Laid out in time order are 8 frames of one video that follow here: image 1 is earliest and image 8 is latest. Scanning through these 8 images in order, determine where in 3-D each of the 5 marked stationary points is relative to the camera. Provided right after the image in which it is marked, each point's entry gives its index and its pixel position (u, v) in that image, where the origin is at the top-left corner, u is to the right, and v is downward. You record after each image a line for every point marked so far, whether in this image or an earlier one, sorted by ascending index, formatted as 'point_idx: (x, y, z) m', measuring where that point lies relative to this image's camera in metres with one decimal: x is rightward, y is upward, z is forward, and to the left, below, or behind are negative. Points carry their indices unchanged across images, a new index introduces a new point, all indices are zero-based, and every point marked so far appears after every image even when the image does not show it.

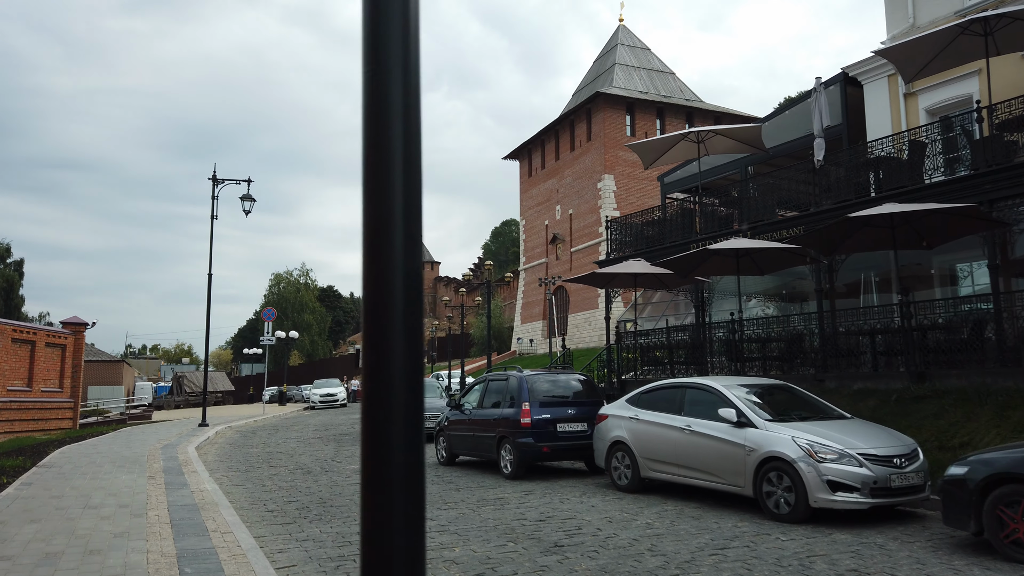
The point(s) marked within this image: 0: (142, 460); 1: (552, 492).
0: (-6.8, -3.2, +13.9) m
1: (+0.6, -2.8, +10.3) m
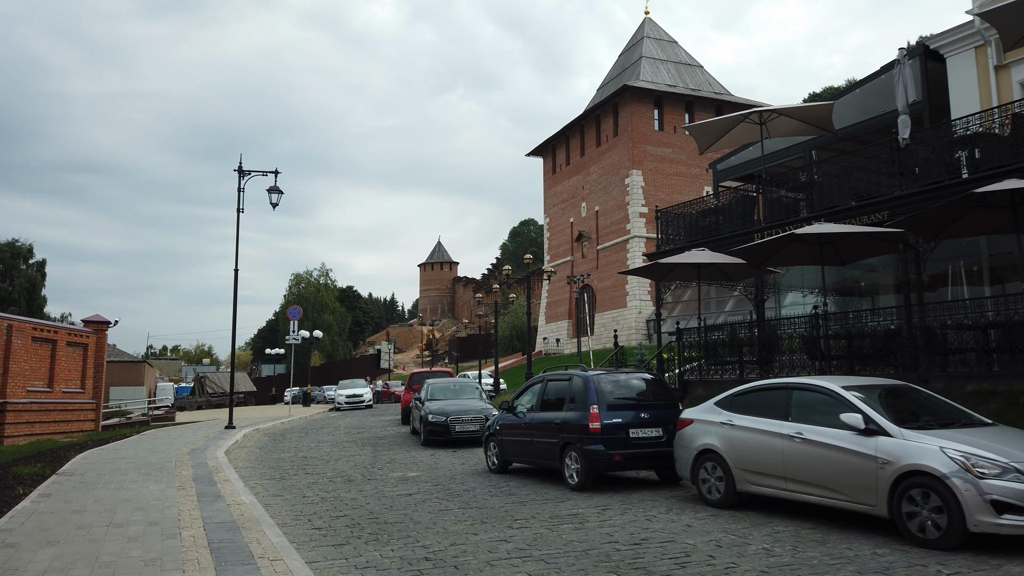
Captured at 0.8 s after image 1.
0: (-5.8, -3.0, +12.9) m
1: (+1.5, -2.6, +9.1) m
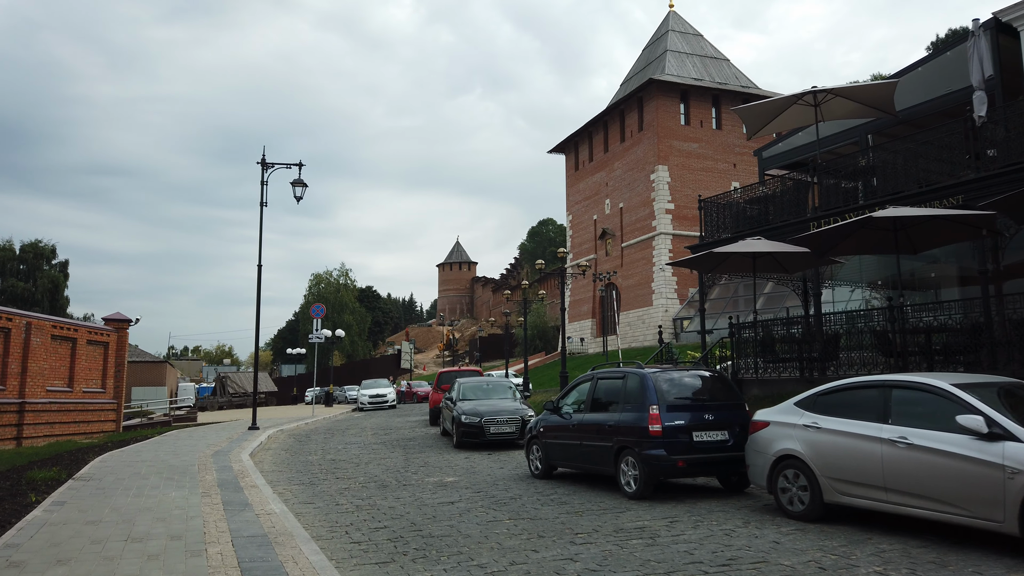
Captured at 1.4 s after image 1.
0: (-5.1, -2.9, +12.1) m
1: (+2.1, -2.5, +8.1) m
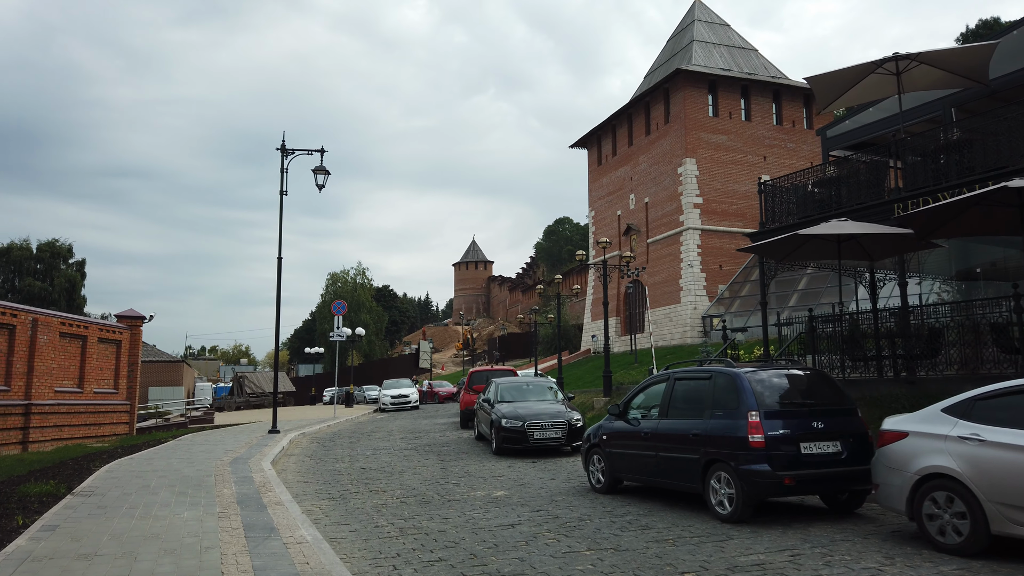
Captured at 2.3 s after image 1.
0: (-4.3, -2.8, +10.7) m
1: (+2.8, -2.3, +6.6) m
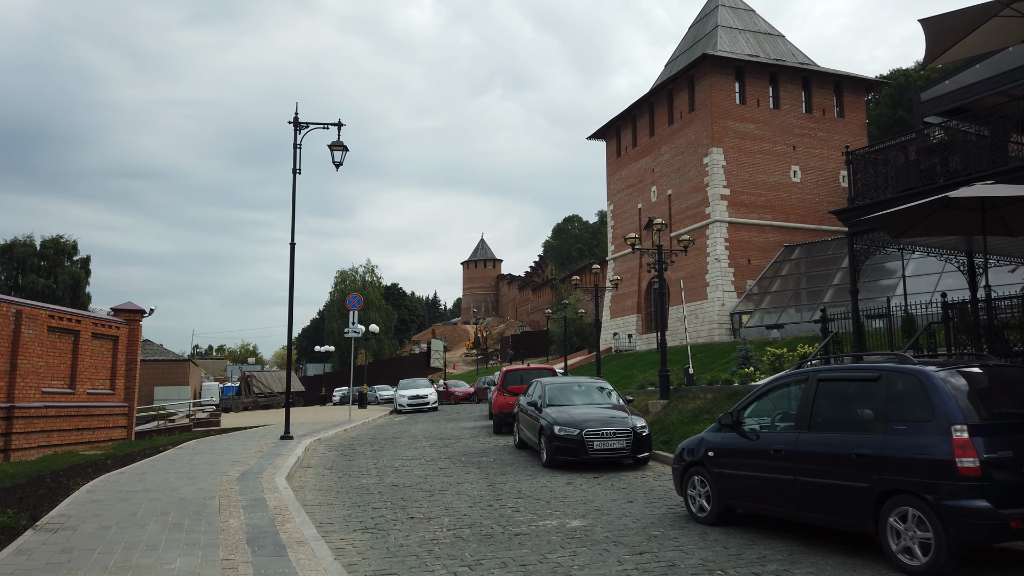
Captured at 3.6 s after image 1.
0: (-3.4, -2.5, +8.5) m
1: (+3.7, -2.1, +4.4) m
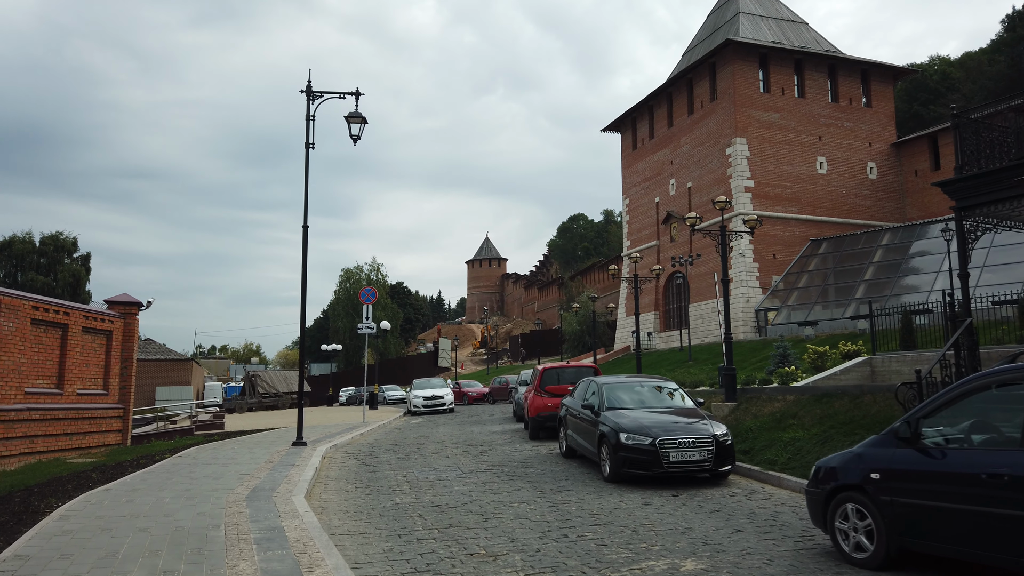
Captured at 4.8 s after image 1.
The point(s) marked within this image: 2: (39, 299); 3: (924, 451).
0: (-2.6, -2.2, +6.5) m
1: (+4.5, -1.8, +2.4) m
2: (-10.1, -0.2, +16.2) m
3: (+3.3, -1.3, +6.1) m
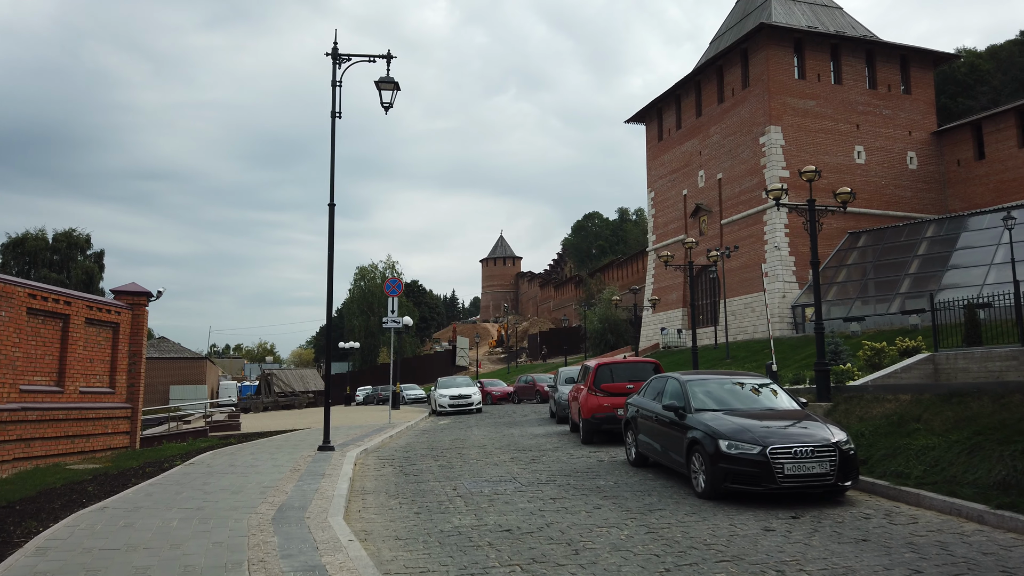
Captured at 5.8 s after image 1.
0: (-1.7, -2.0, +4.7) m
1: (+5.3, -1.5, +0.4) m
2: (-9.1, 0.0, +14.5) m
3: (+4.1, -1.0, +4.2) m
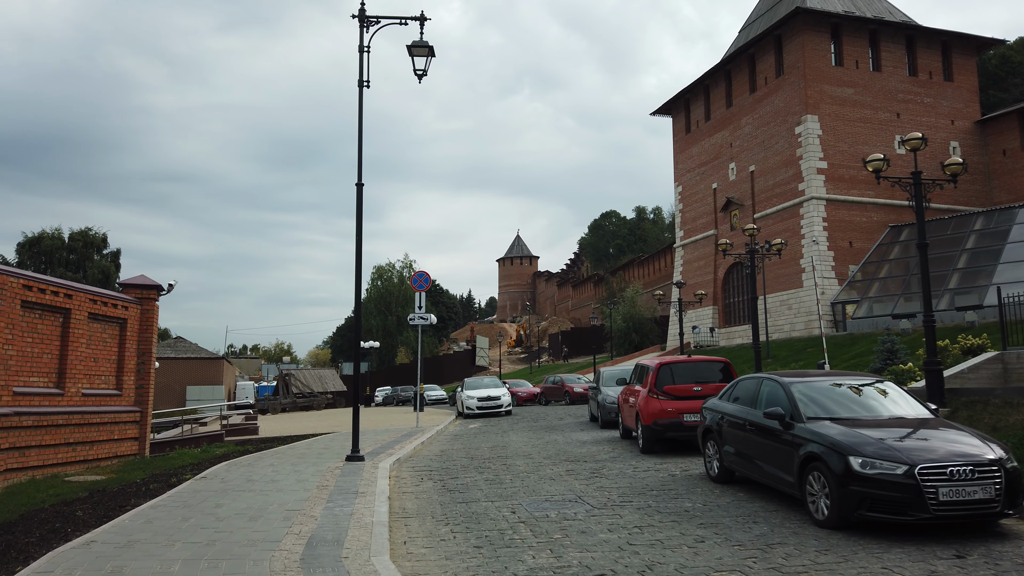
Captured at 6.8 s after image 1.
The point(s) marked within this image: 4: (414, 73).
0: (-1.0, -1.8, +3.0) m
1: (+5.9, -1.3, -1.4) m
2: (-8.2, +0.2, +13.0) m
3: (+4.8, -0.8, +2.5) m
4: (-1.7, +3.9, +13.7) m
